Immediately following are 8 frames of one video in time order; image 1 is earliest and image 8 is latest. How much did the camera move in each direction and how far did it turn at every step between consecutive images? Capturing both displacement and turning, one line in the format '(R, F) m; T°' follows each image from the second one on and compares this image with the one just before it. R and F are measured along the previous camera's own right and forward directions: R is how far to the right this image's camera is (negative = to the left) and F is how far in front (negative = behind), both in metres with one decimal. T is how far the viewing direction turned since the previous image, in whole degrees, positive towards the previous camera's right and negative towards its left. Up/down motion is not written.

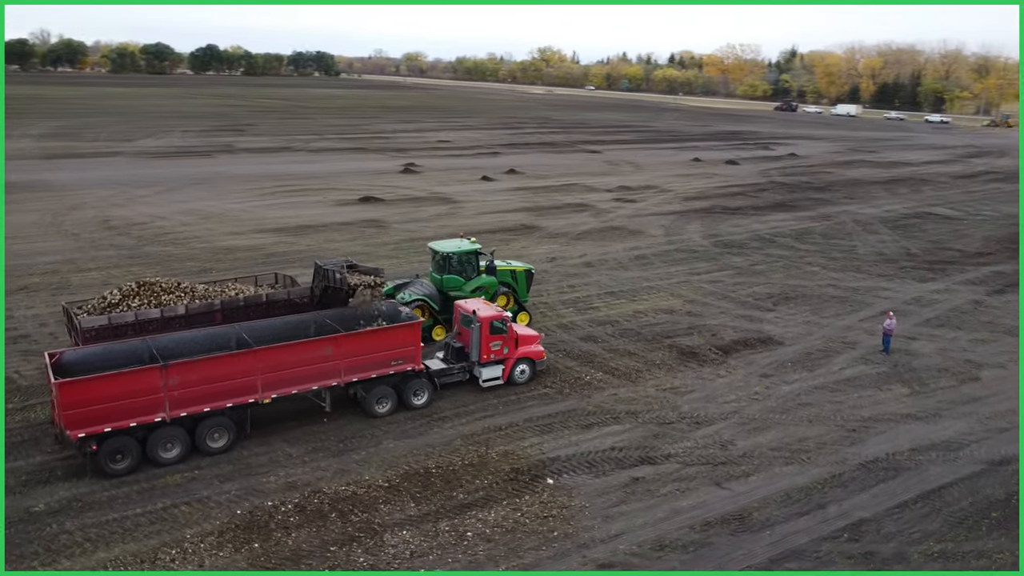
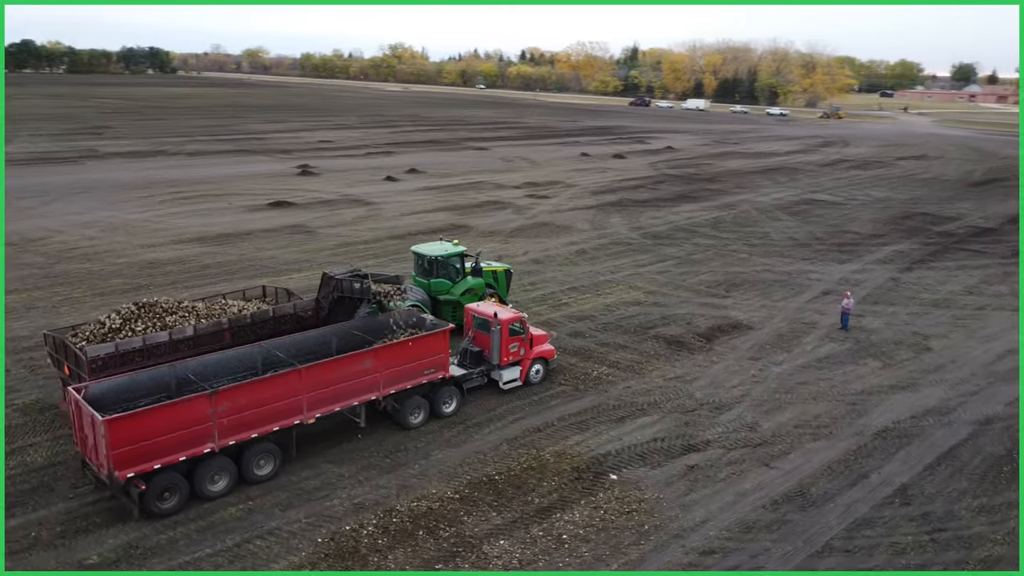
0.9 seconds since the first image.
(-2.8, +0.3) m; +10°
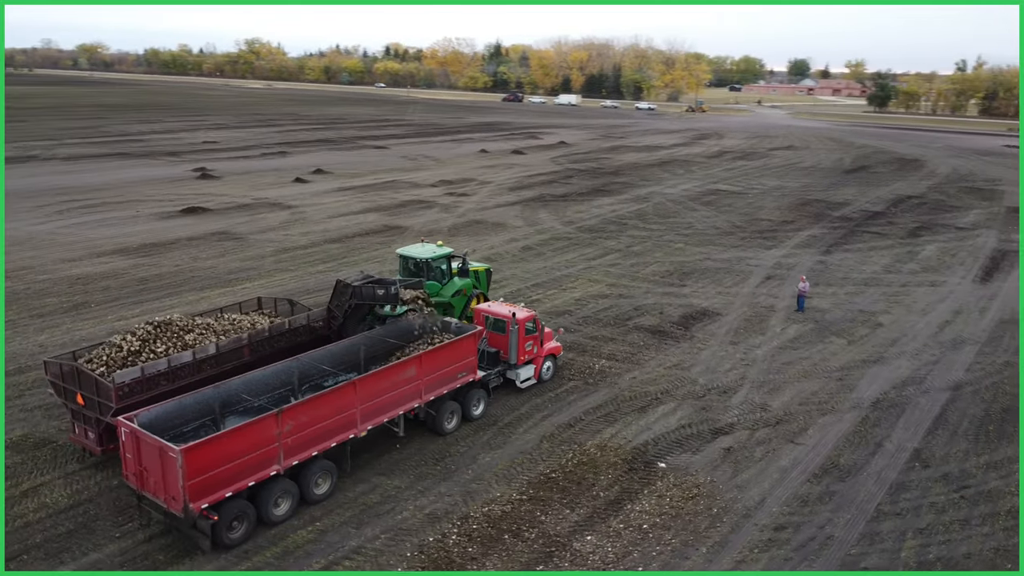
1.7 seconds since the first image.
(-2.5, +0.2) m; +10°
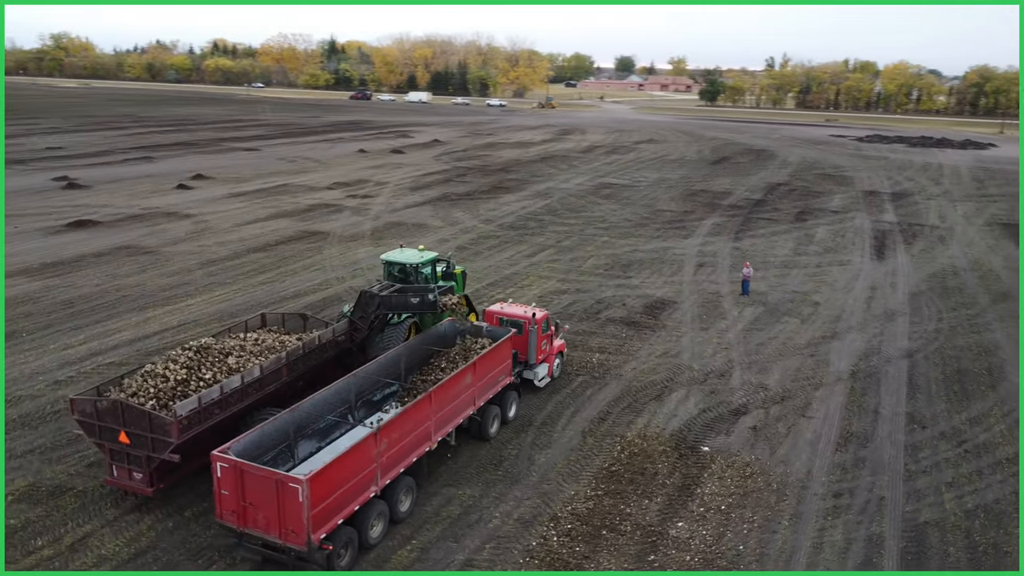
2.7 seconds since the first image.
(-3.0, +0.2) m; +11°
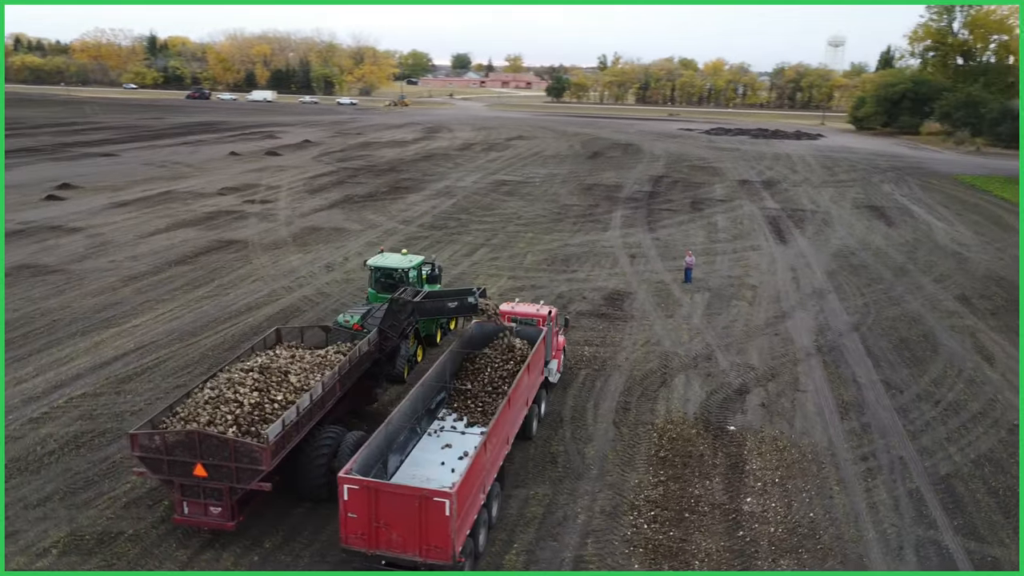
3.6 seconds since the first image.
(-2.9, +0.2) m; +11°
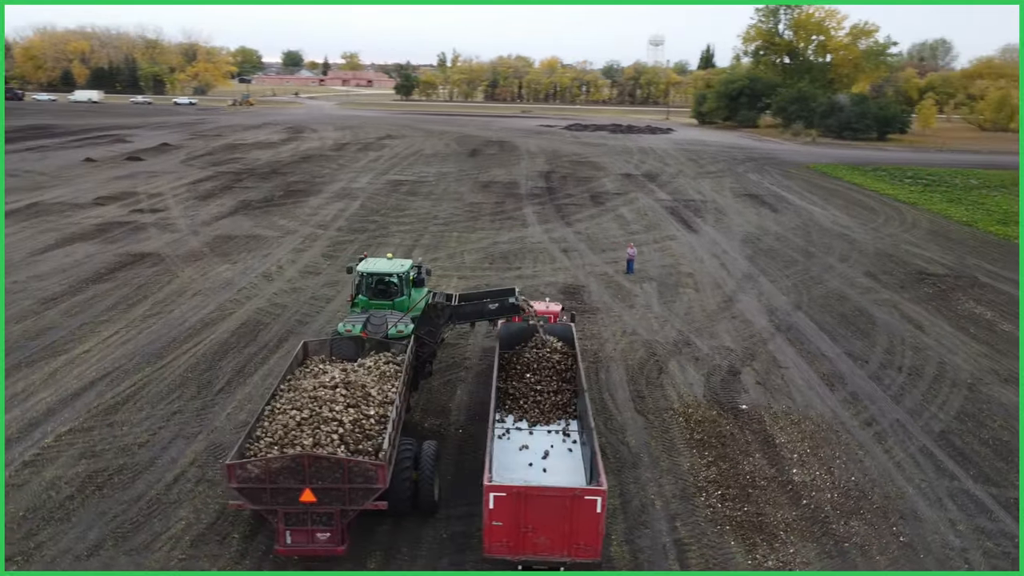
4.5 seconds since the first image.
(-2.9, +0.2) m; +11°
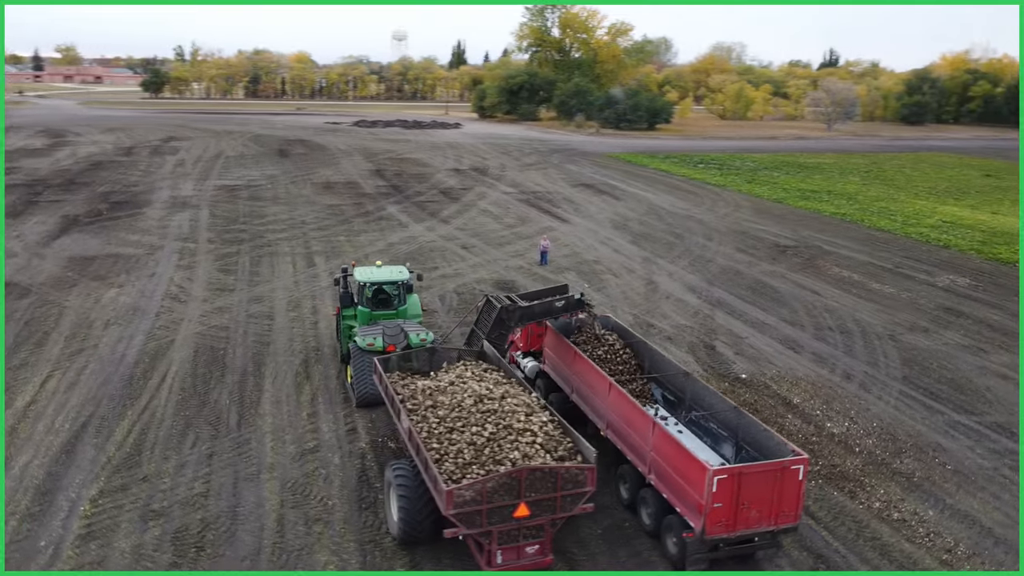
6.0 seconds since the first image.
(-4.5, +0.6) m; +17°
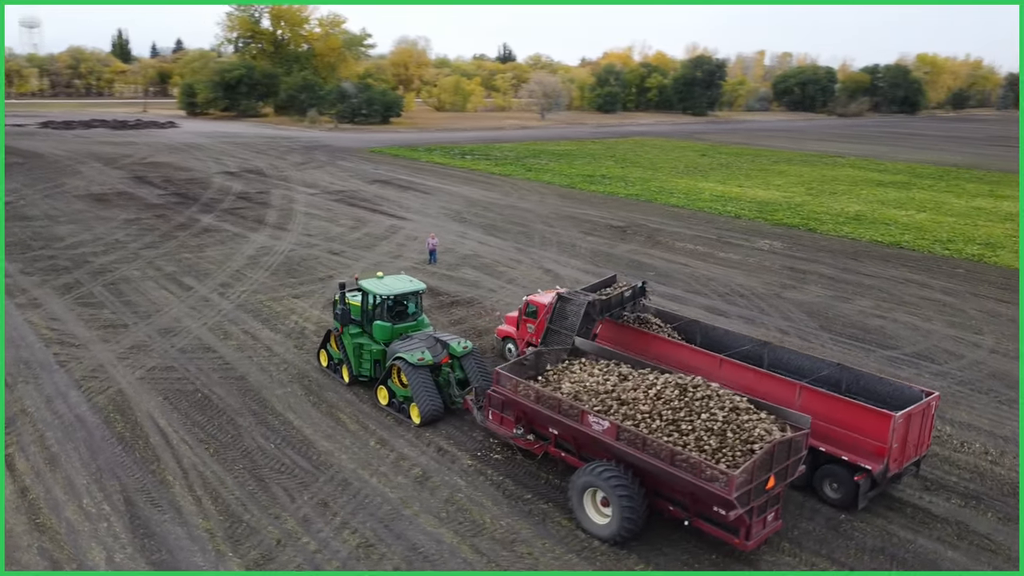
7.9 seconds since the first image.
(-5.6, +1.1) m; +22°
